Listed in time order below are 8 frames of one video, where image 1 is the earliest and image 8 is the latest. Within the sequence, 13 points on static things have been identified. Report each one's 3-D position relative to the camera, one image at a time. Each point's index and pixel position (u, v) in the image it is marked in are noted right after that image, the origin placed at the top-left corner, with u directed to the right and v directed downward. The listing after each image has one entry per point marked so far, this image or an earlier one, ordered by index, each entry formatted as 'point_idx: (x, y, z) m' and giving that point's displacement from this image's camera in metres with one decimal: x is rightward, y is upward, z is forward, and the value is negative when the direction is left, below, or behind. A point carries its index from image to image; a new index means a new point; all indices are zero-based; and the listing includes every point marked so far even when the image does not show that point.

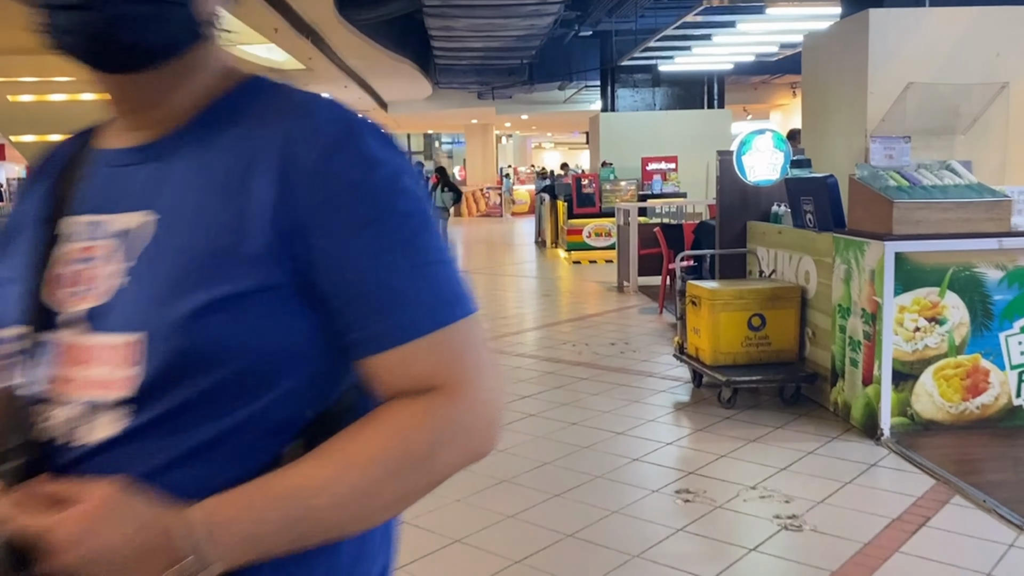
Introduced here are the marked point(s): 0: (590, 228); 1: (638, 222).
0: (+1.1, +0.9, +12.0) m
1: (+1.2, +0.6, +8.3) m
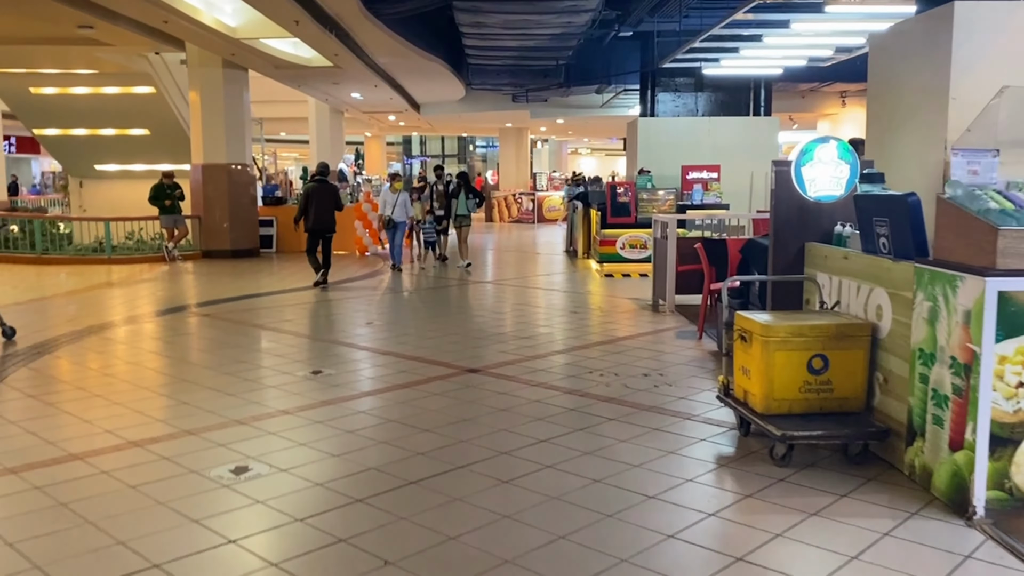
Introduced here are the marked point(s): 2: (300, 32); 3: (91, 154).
0: (+1.5, +0.7, +11.3) m
1: (+1.5, +0.5, +7.6) m
2: (-2.4, +2.9, +9.7) m
3: (-7.5, +2.4, +15.3) m
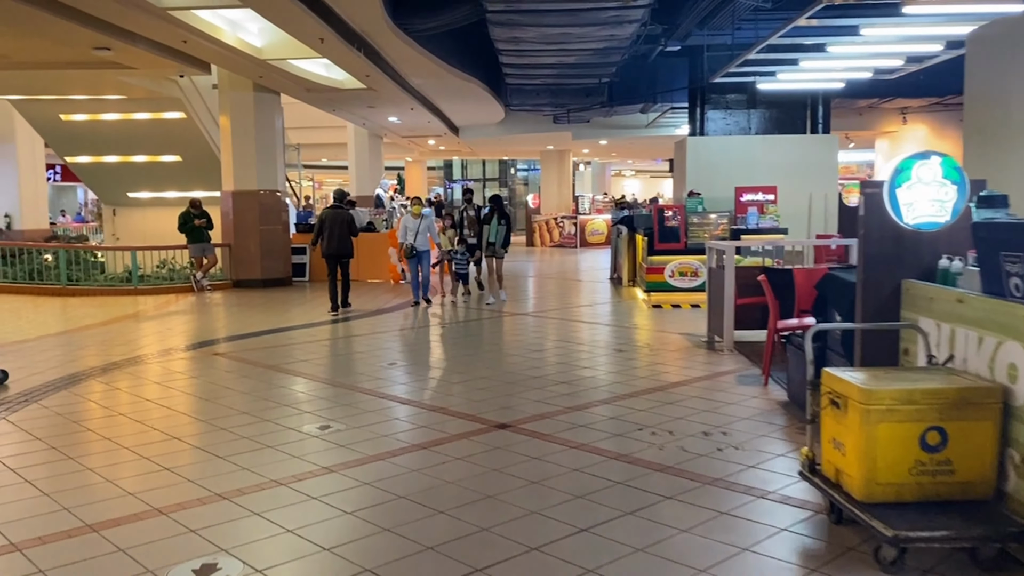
0: (+2.0, +0.3, +10.5) m
1: (+1.8, +0.2, +6.8) m
2: (-2.0, +2.5, +9.1) m
3: (-6.8, +1.9, +15.0) m
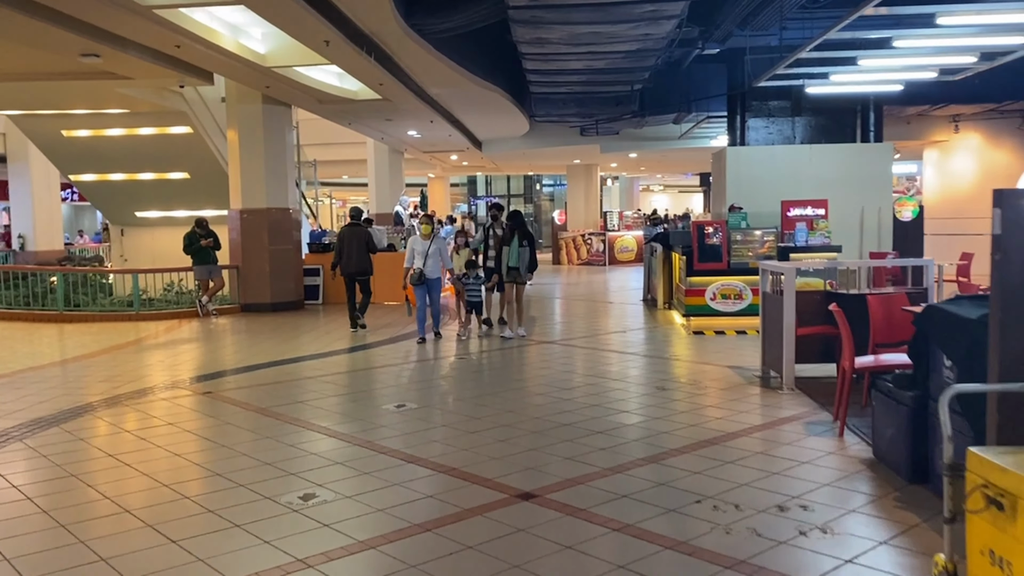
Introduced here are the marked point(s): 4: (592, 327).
0: (+2.3, 0.0, +9.6) m
1: (+1.9, 0.0, +5.9) m
2: (-1.7, +2.3, +8.4) m
3: (-6.4, +1.5, +14.3) m
4: (+0.9, -0.5, +9.9) m
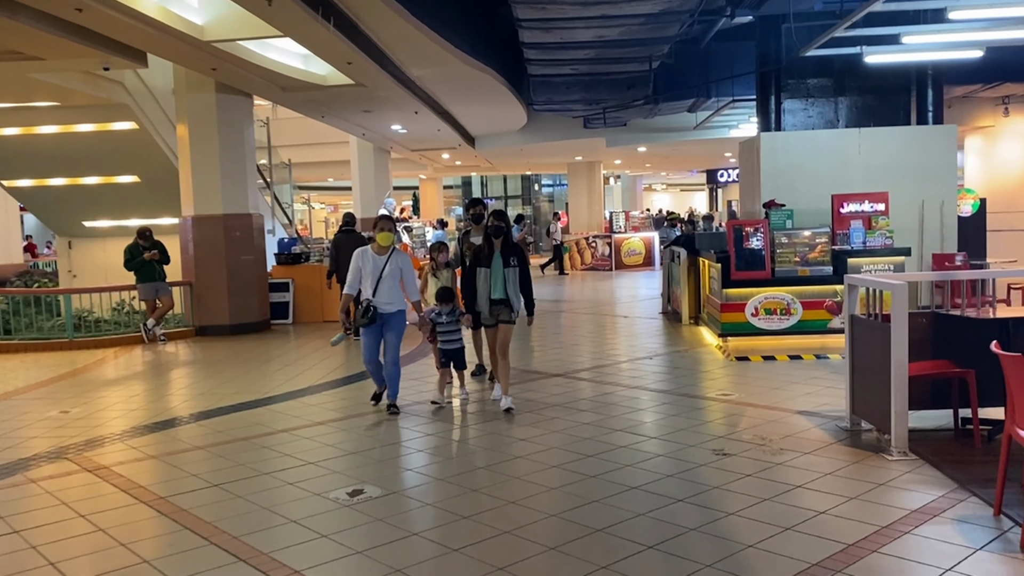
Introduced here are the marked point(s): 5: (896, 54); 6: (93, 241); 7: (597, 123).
0: (+2.3, -0.1, +7.9) m
1: (+1.9, -0.1, +4.2) m
2: (-1.8, +2.1, +6.7) m
3: (-6.4, +1.2, +12.6) m
4: (+0.9, -0.6, +8.3) m
5: (+3.4, +2.1, +7.5) m
6: (-6.6, +0.7, +13.5) m
7: (+1.4, +2.7, +14.2) m
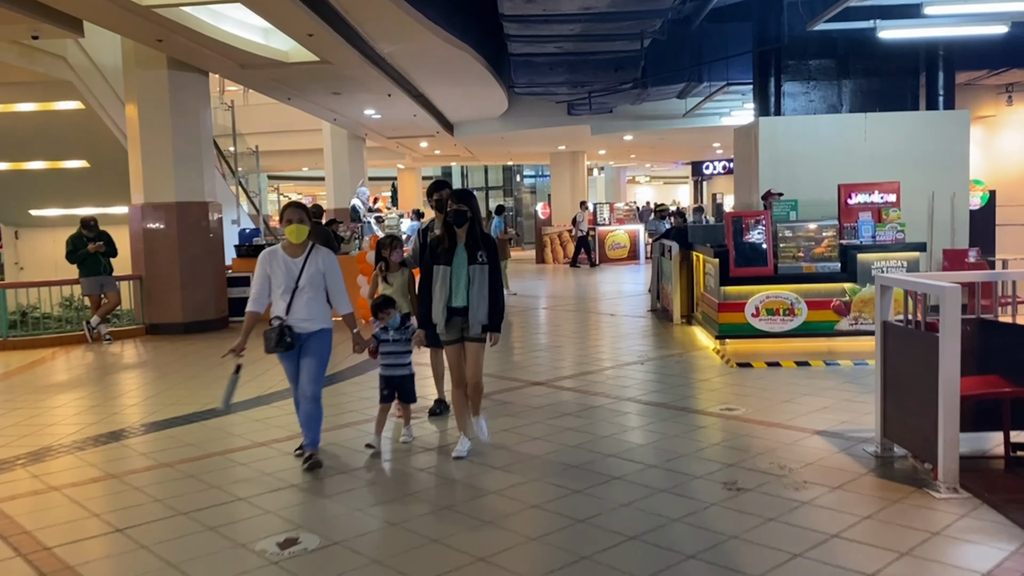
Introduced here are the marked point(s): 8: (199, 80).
0: (+2.1, -0.1, +7.2) m
1: (+1.8, -0.1, +3.5) m
2: (-1.9, +2.1, +5.9) m
3: (-6.7, +1.3, +11.7) m
4: (+0.7, -0.6, +7.5) m
5: (+3.2, +2.1, +6.8) m
6: (-6.9, +0.8, +12.6) m
7: (+1.1, +2.8, +13.5) m
8: (-3.6, +2.4, +9.8) m
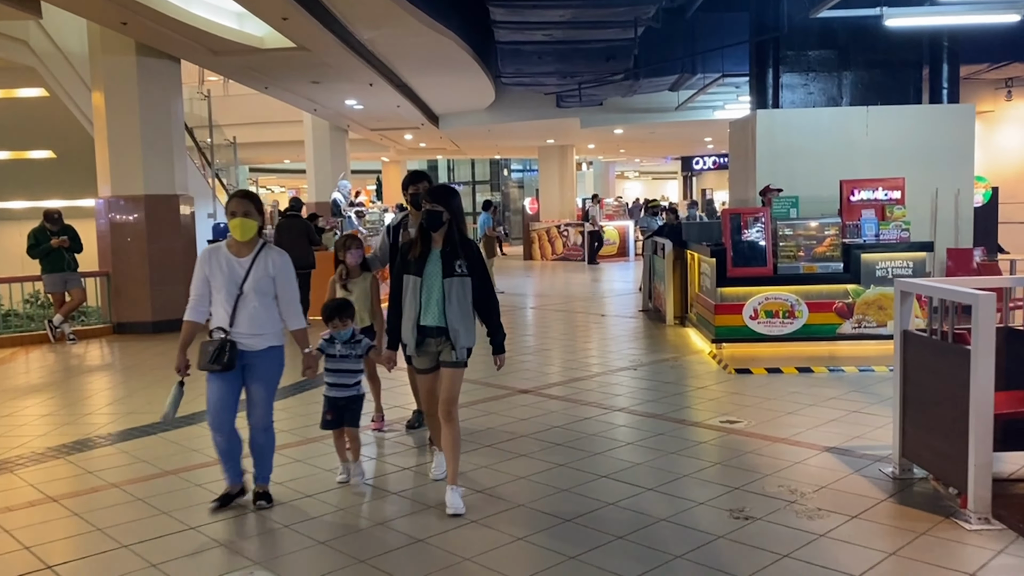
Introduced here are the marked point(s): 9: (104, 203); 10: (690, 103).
0: (+2.0, -0.1, +6.8) m
1: (+1.8, -0.2, +3.1) m
2: (-2.0, +2.1, +5.4) m
3: (-6.9, +1.3, +11.2) m
4: (+0.6, -0.6, +7.1) m
5: (+3.1, +2.1, +6.5) m
6: (-7.1, +0.9, +12.1) m
7: (+0.9, +2.8, +13.1) m
8: (-3.7, +2.4, +9.3) m
9: (-4.3, +0.9, +9.1) m
10: (+2.8, +2.9, +13.3) m
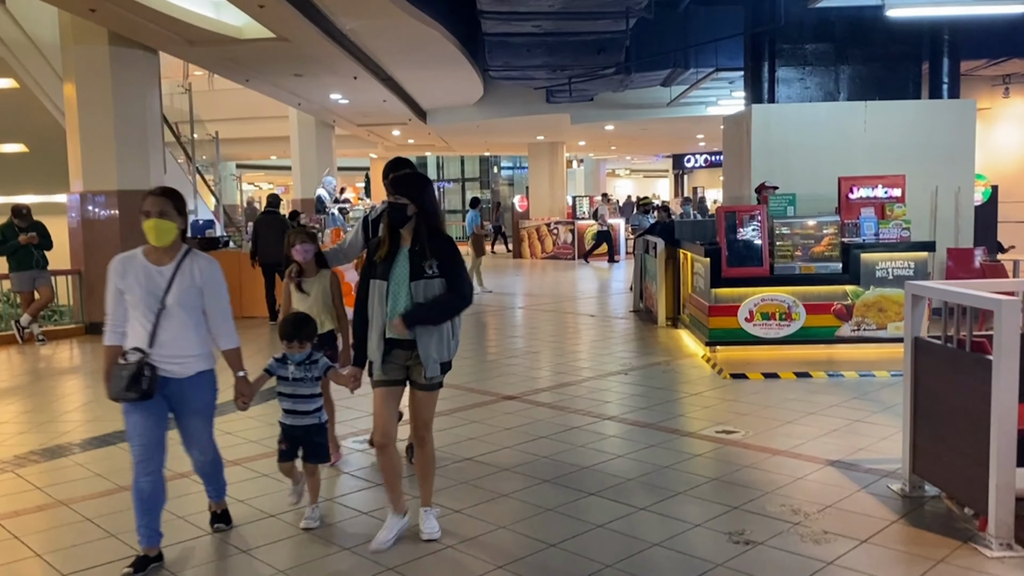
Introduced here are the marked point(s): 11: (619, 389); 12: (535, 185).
0: (+1.8, -0.1, +6.6) m
1: (+1.7, -0.2, +2.8) m
2: (-2.1, +2.1, +5.1) m
3: (-7.0, +1.3, +10.9) m
4: (+0.5, -0.6, +6.9) m
5: (+3.0, +2.1, +6.2) m
6: (-7.3, +0.9, +11.8) m
7: (+0.7, +2.9, +12.8) m
8: (-3.8, +2.4, +9.0) m
9: (-4.5, +0.9, +8.8) m
10: (+2.6, +2.9, +13.0) m
11: (+0.8, -0.7, +5.8) m
12: (+0.5, +2.3, +19.7) m
